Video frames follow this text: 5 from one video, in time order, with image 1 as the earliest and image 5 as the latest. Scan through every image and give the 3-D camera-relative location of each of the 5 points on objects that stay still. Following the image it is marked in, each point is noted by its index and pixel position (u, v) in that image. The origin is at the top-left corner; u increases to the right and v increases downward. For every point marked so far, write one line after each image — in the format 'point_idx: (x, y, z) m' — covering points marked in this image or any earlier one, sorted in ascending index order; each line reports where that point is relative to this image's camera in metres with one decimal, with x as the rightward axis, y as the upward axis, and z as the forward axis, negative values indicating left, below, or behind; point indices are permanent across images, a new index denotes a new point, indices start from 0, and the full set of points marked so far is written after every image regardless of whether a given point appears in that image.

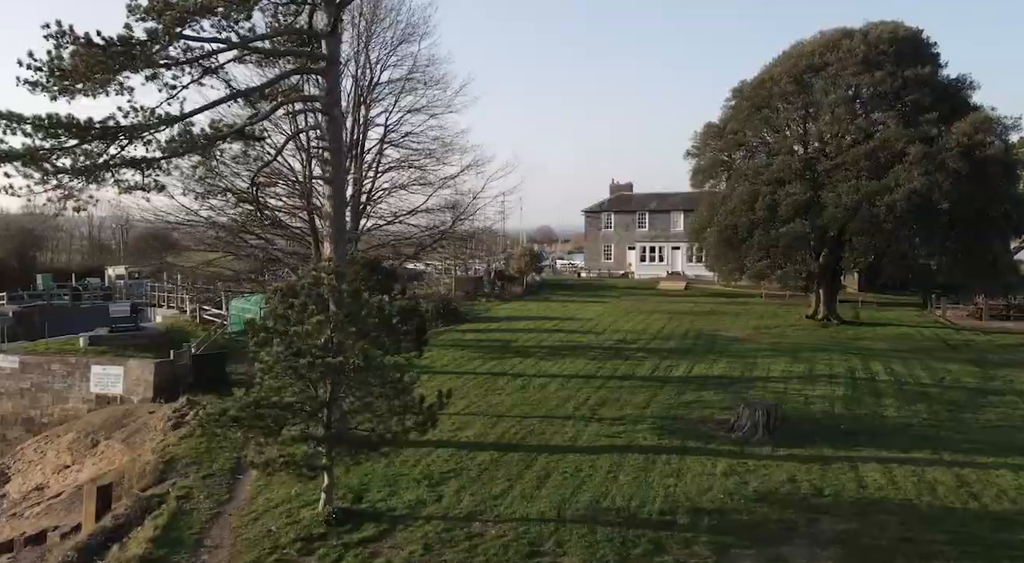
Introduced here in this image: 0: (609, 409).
0: (+2.0, -2.6, +15.6) m
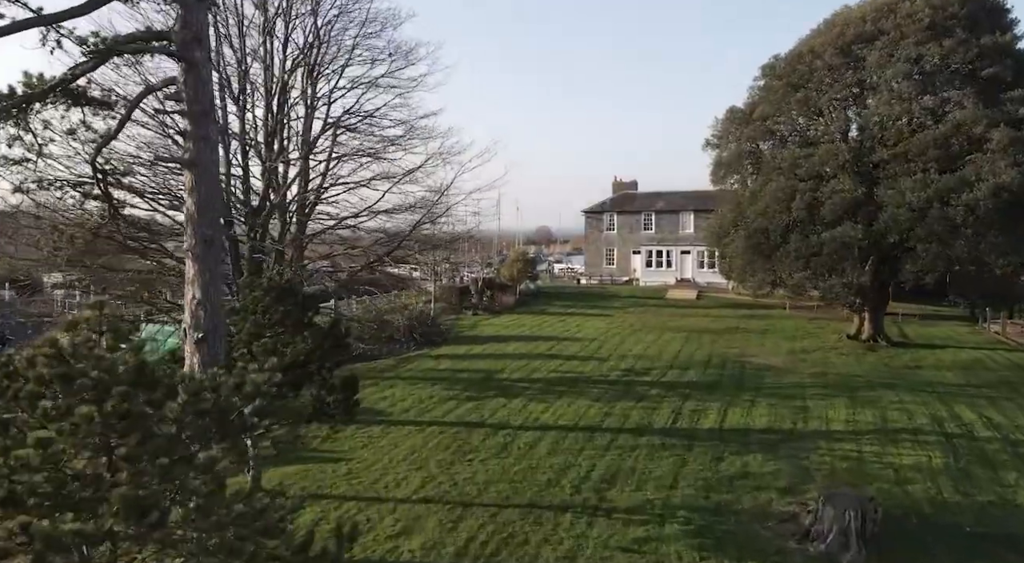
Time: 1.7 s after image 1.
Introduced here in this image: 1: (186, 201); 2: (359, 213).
0: (+1.6, -3.0, +11.1) m
1: (-3.4, +0.9, +8.1) m
2: (-3.5, +1.6, +17.8) m
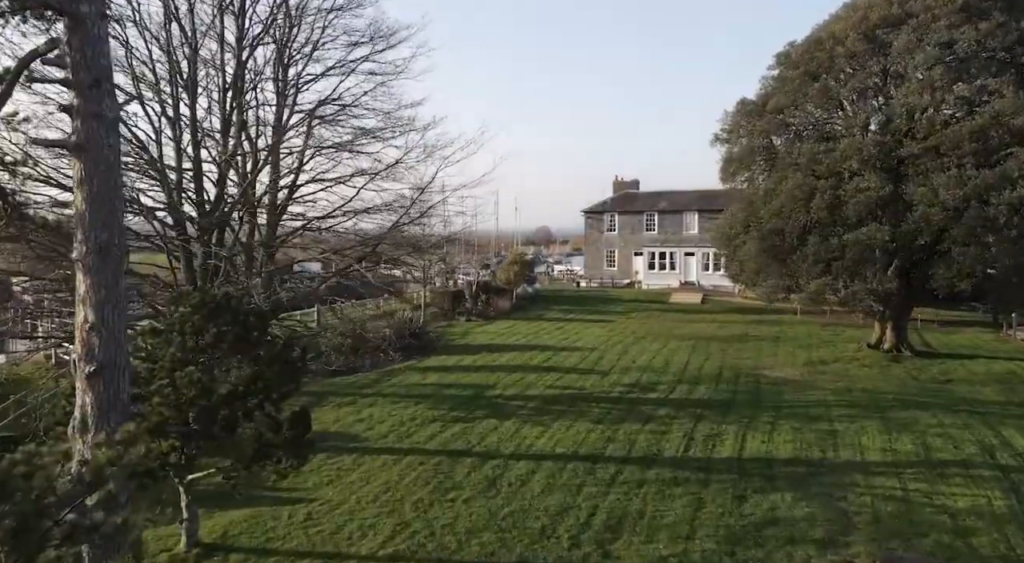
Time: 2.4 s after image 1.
0: (+1.4, -3.1, +9.4) m
1: (-3.6, +0.7, +6.4) m
2: (-3.7, +1.4, +16.0) m
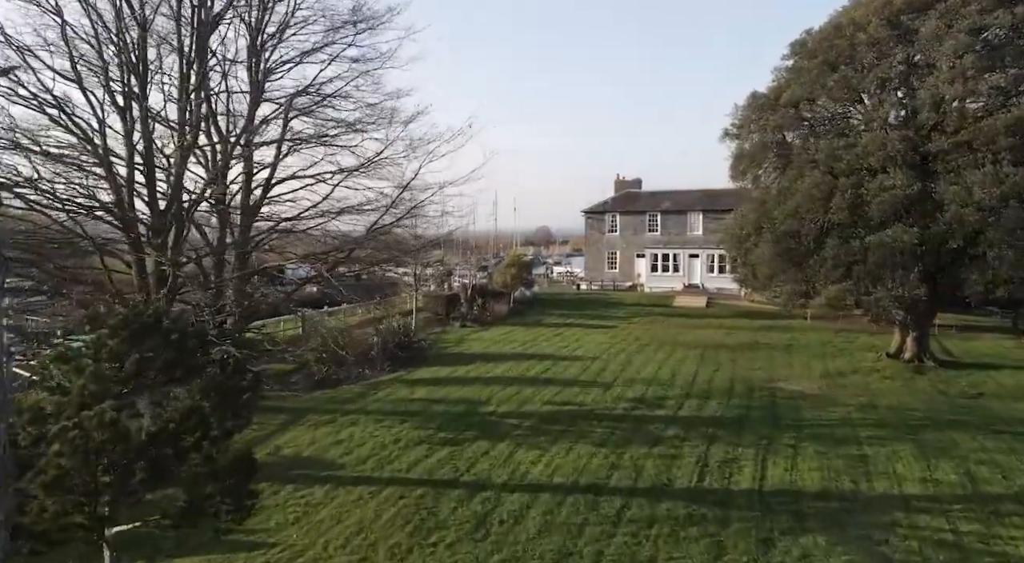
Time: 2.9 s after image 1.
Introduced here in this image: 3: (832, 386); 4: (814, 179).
0: (+1.3, -3.3, +7.9) m
1: (-3.7, +0.6, +5.0) m
2: (-3.8, +1.3, +14.6) m
3: (+7.6, -2.5, +18.2) m
4: (+7.1, +2.4, +18.1) m
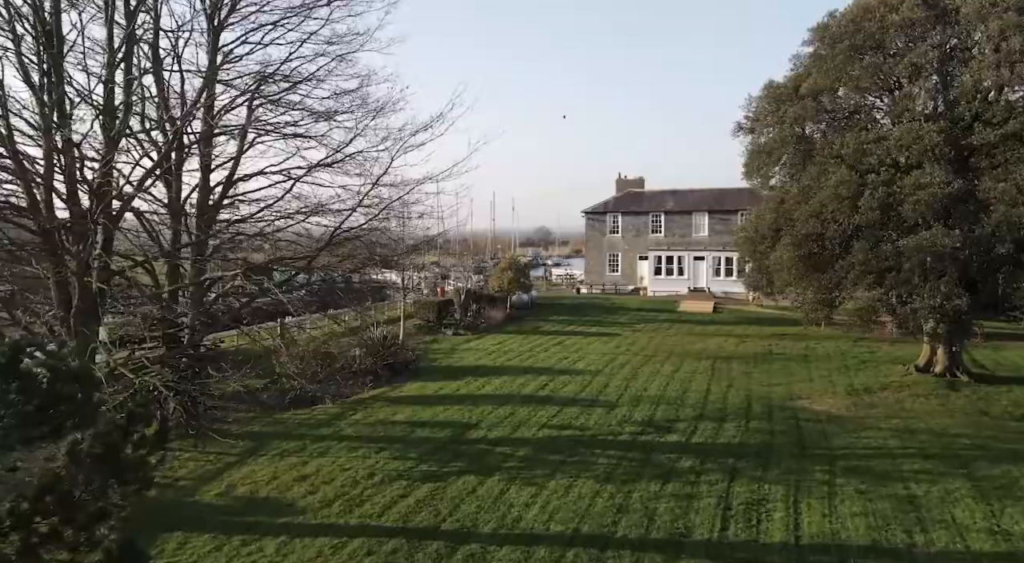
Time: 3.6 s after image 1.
0: (+1.2, -3.4, +6.2) m
1: (-3.8, +0.4, +3.2) m
2: (-4.0, +1.1, +12.8) m
3: (+7.4, -2.6, +16.4) m
4: (+7.0, +2.2, +16.4) m
